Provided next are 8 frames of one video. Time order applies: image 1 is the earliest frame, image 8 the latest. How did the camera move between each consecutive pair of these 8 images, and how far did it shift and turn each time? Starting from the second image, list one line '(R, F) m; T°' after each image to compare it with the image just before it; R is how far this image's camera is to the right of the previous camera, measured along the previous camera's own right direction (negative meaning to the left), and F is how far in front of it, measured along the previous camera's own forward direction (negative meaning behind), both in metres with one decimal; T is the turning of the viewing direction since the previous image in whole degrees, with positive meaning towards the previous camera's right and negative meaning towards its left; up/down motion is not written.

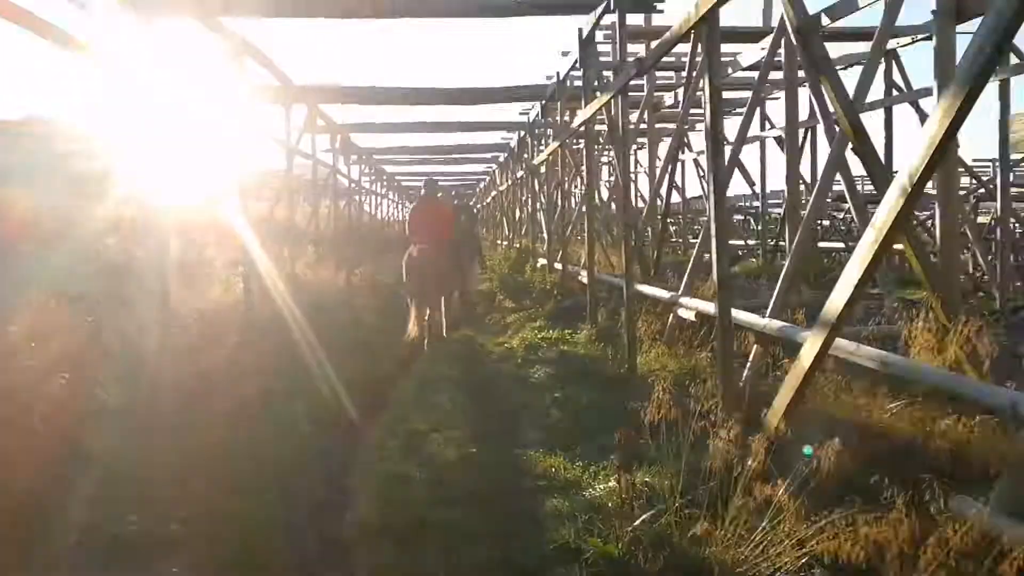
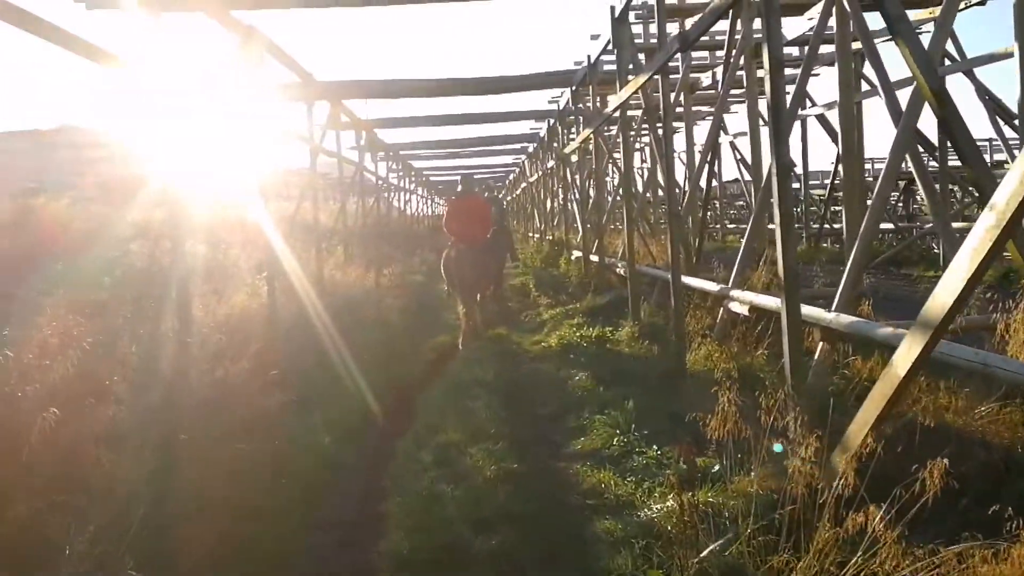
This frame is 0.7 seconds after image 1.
(0.0, +0.4) m; -2°
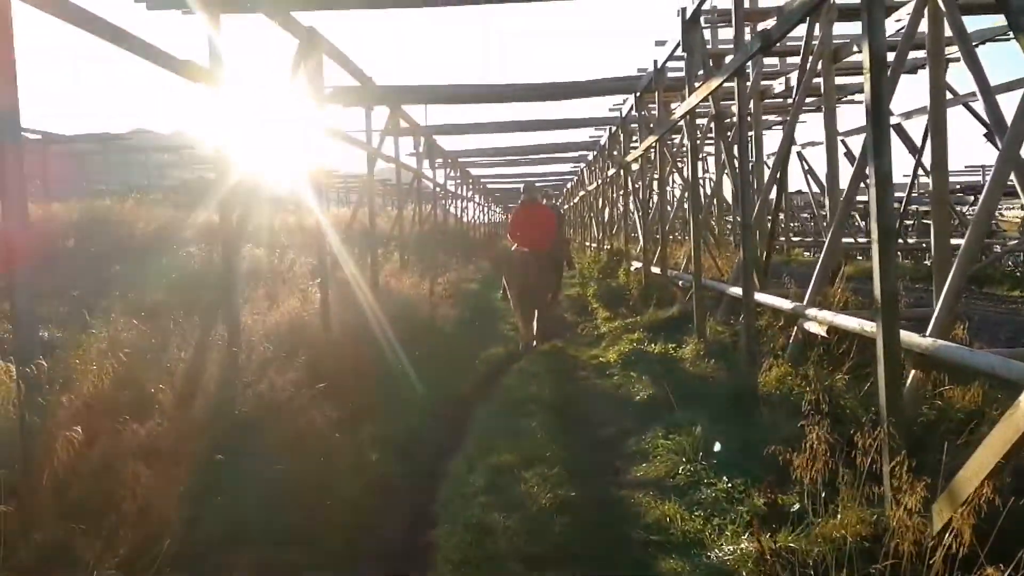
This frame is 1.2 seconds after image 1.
(0.0, +0.3) m; -4°
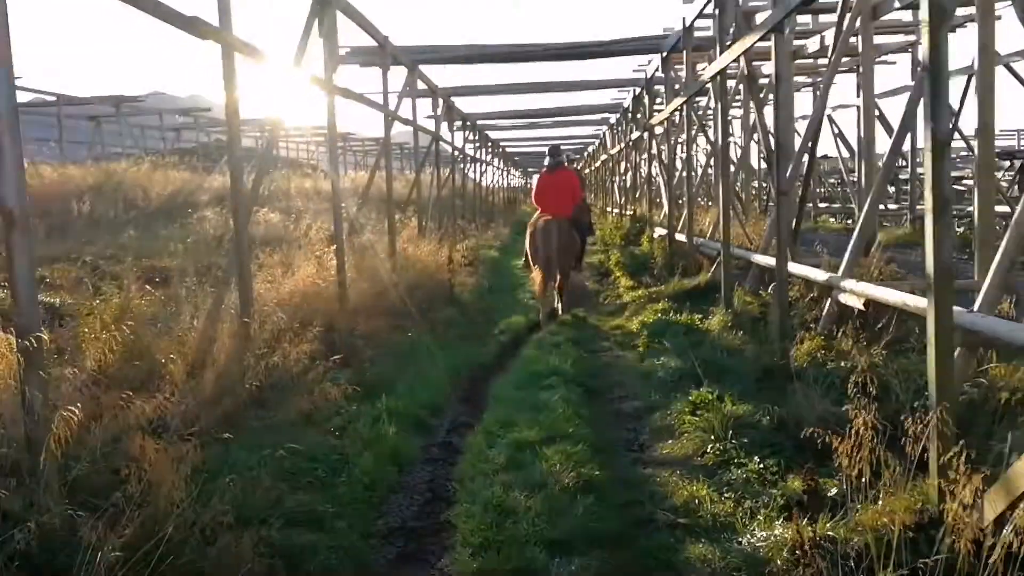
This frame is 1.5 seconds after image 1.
(0.0, +0.2) m; -1°
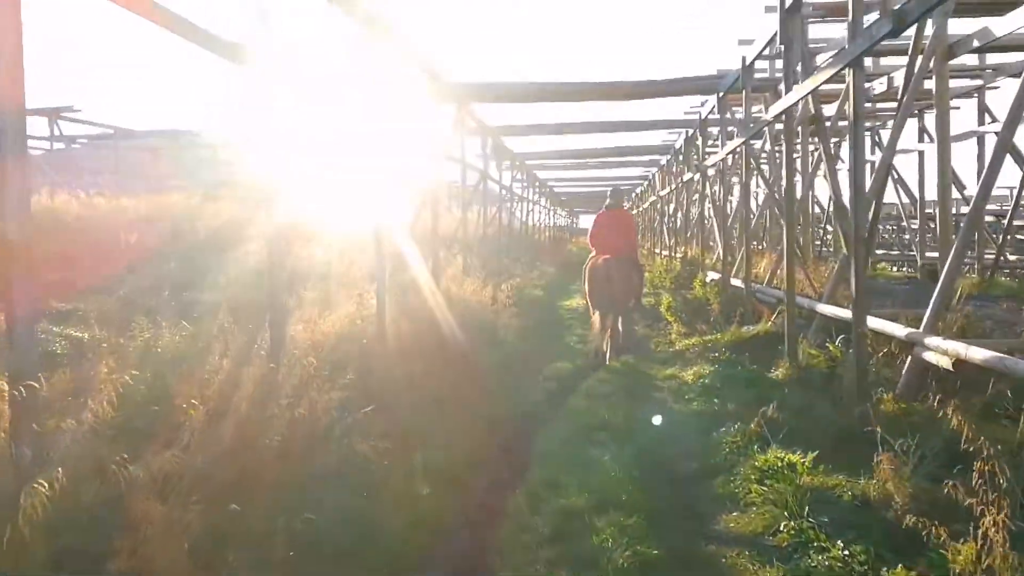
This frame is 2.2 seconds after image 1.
(0.0, +0.4) m; -3°
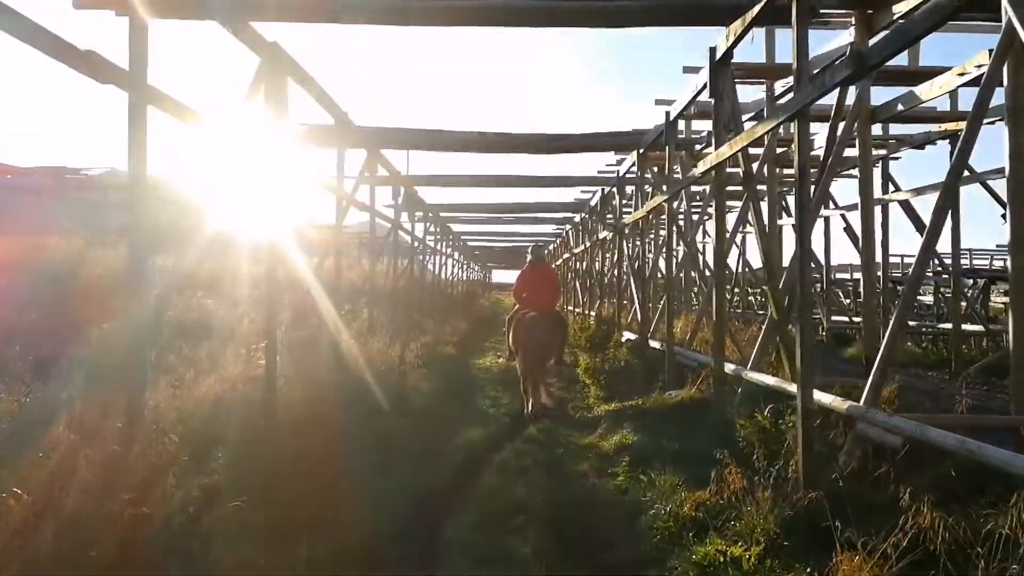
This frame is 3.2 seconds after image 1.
(0.0, +0.6) m; +6°
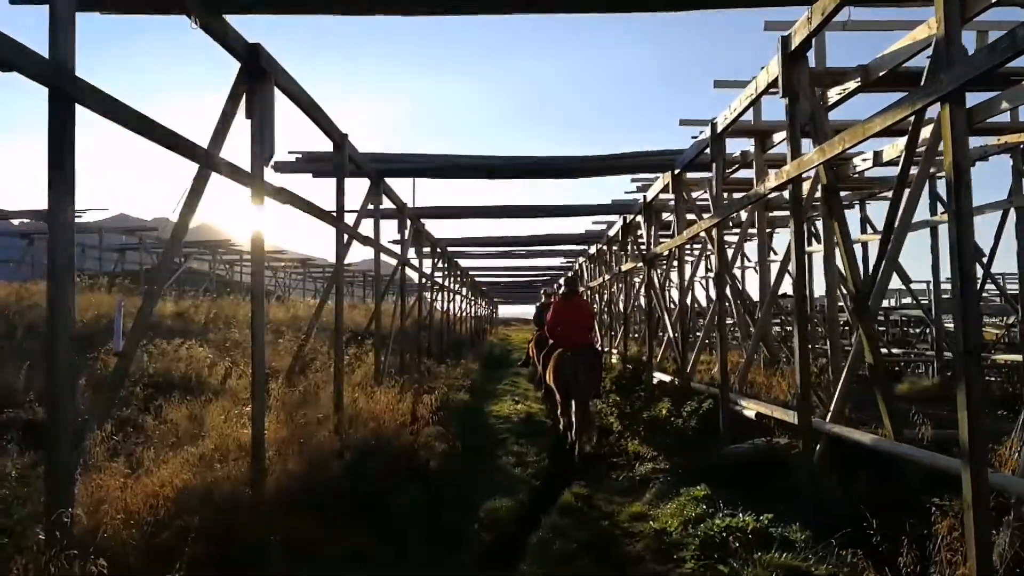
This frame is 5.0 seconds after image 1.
(-0.2, +1.1) m; 0°
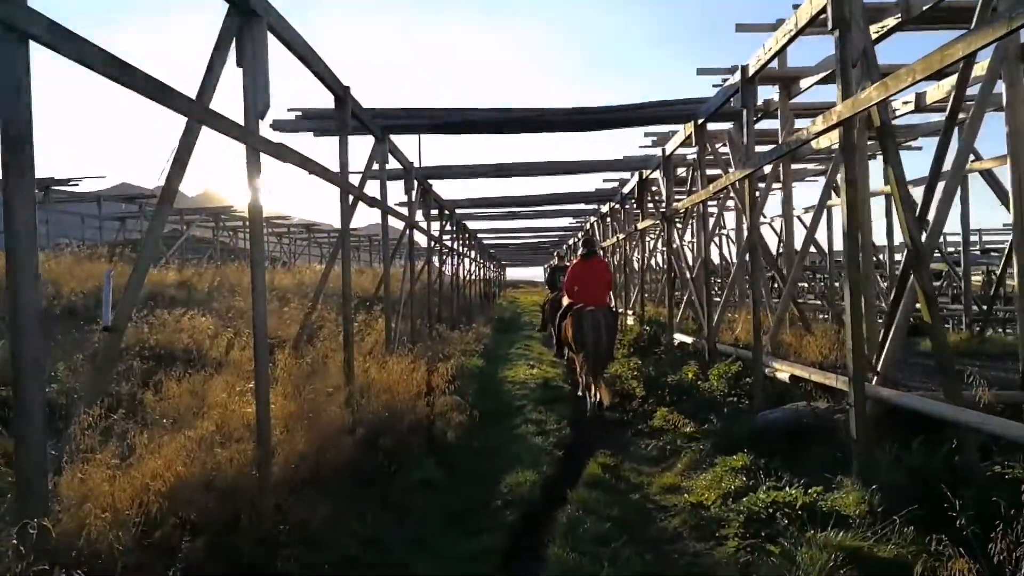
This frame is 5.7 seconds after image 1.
(-0.1, +0.4) m; 0°
